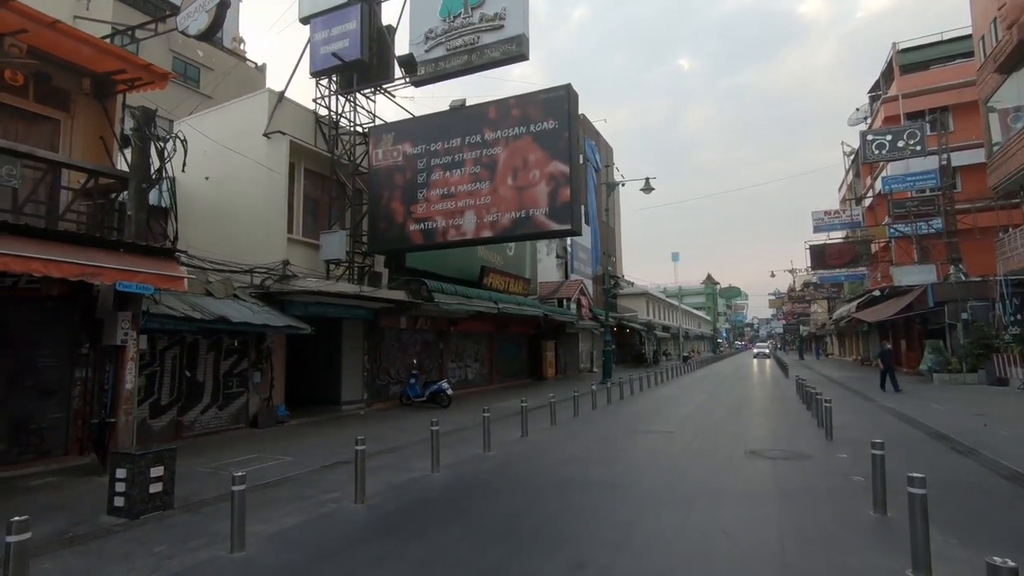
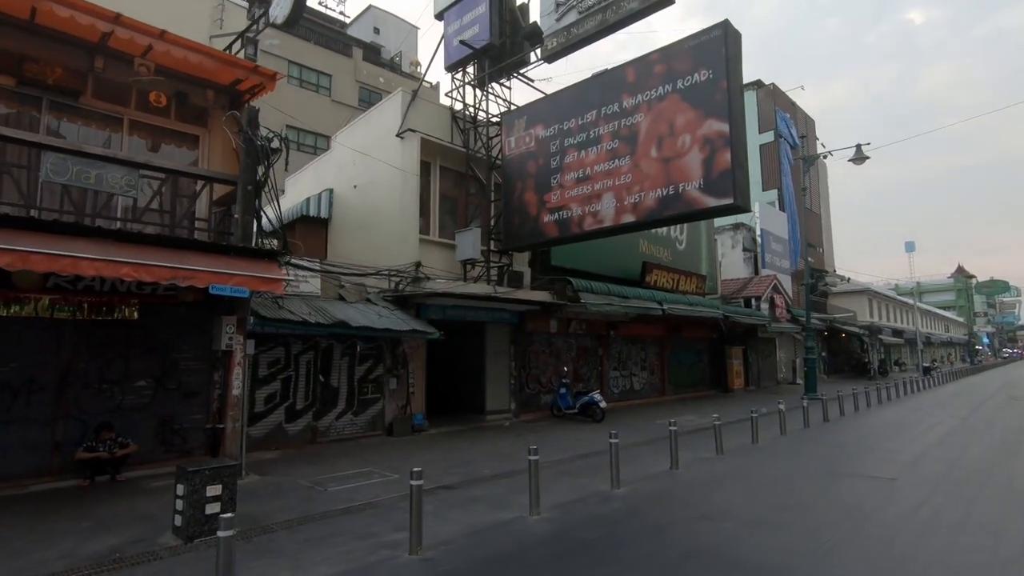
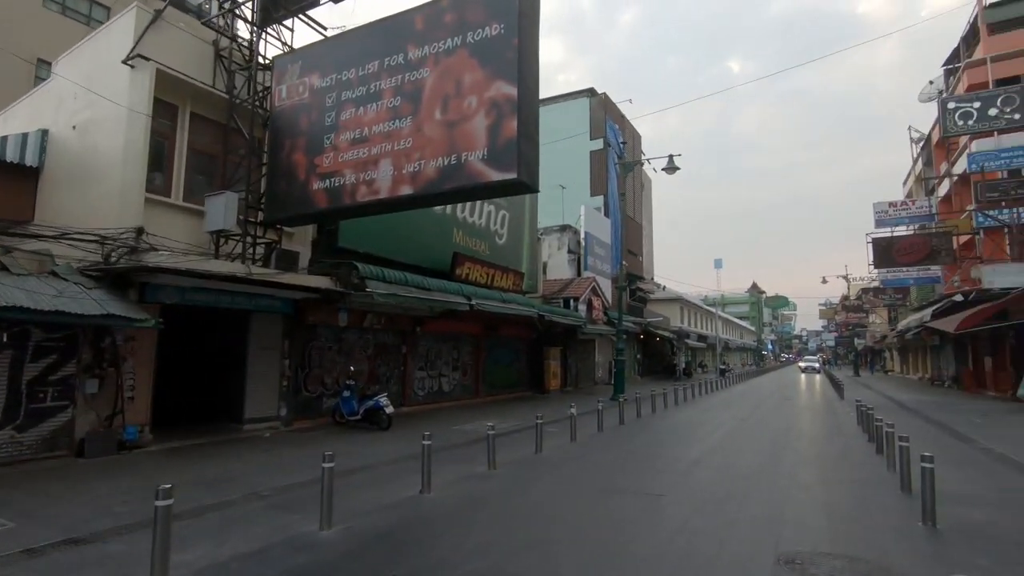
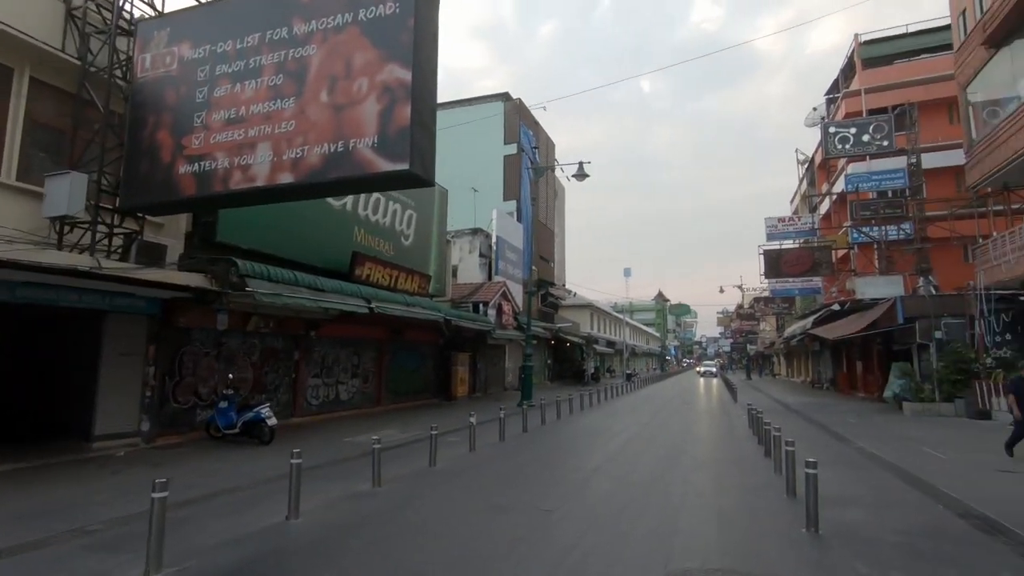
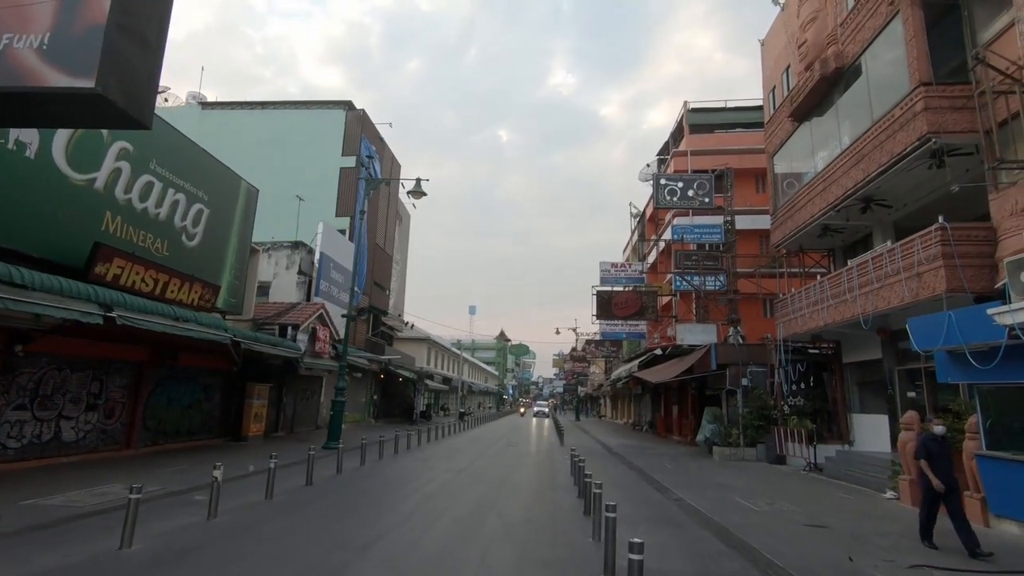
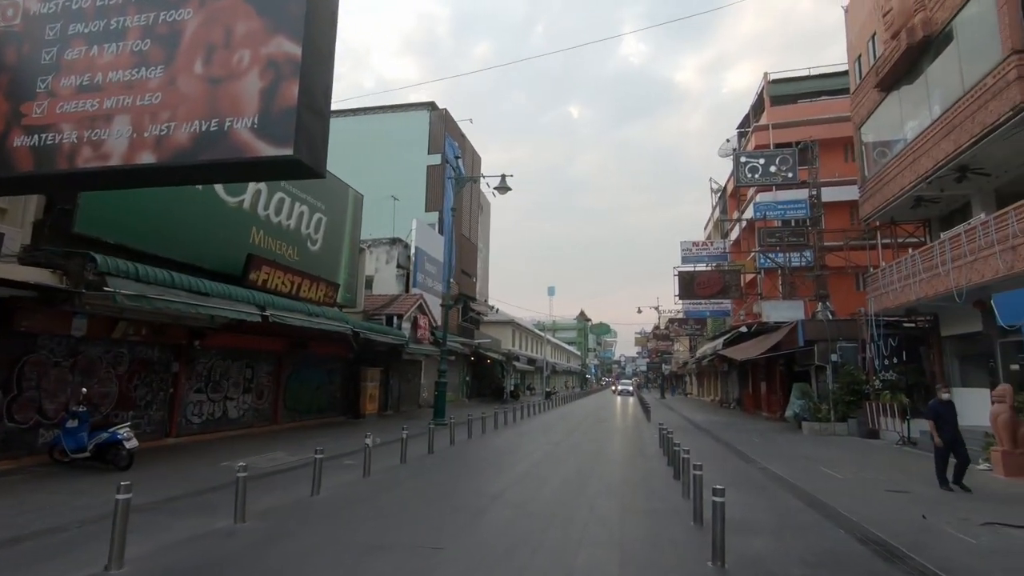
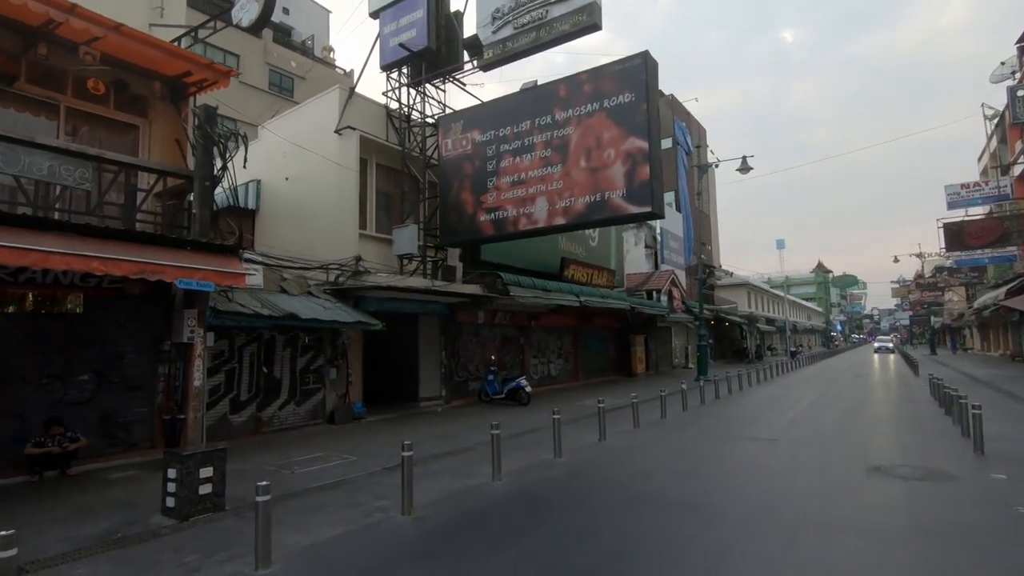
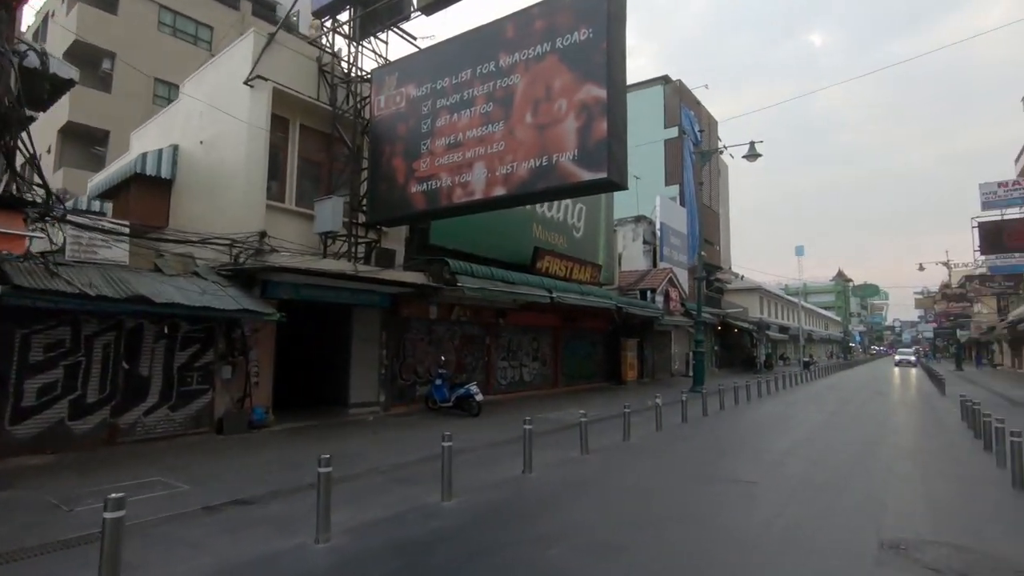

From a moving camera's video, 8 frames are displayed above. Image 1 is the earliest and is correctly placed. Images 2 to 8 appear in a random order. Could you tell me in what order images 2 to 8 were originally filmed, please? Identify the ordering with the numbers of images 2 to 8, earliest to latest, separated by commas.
7, 2, 8, 3, 4, 6, 5
